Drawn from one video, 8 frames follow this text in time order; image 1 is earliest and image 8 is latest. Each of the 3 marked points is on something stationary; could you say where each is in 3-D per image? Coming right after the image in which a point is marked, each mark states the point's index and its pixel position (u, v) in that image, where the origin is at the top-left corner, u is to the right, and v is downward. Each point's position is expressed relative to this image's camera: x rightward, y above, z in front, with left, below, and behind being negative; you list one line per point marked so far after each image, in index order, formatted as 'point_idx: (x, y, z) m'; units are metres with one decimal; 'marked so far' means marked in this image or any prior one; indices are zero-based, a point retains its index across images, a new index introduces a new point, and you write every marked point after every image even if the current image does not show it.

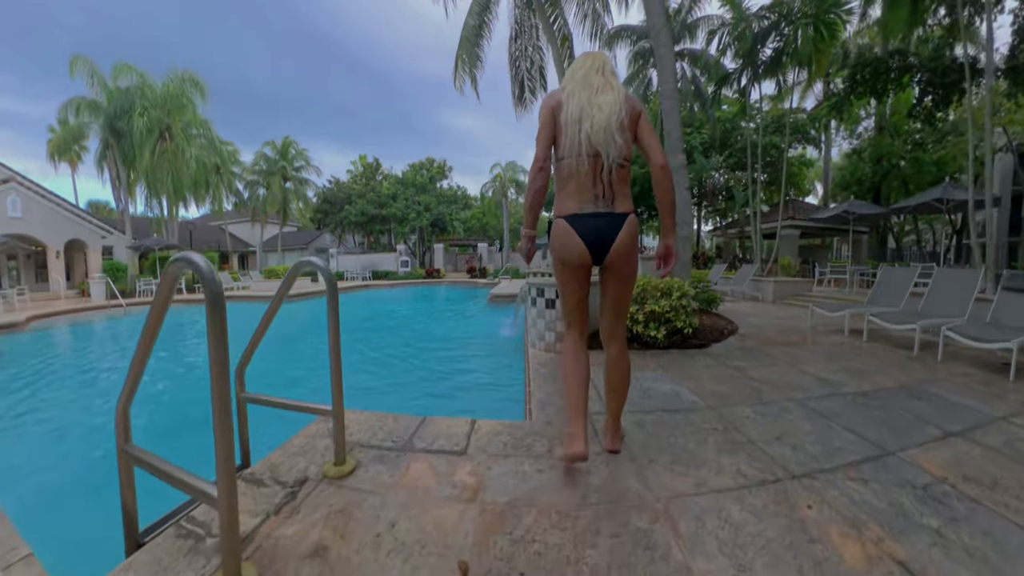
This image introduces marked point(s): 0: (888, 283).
0: (+5.5, +0.1, +5.7) m
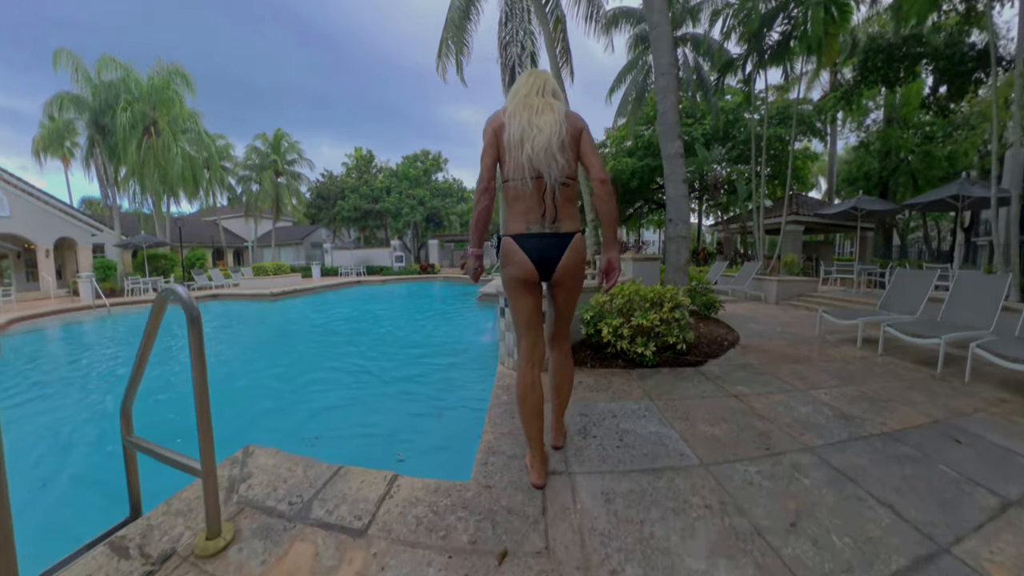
0: (+5.2, 0.0, +5.2) m
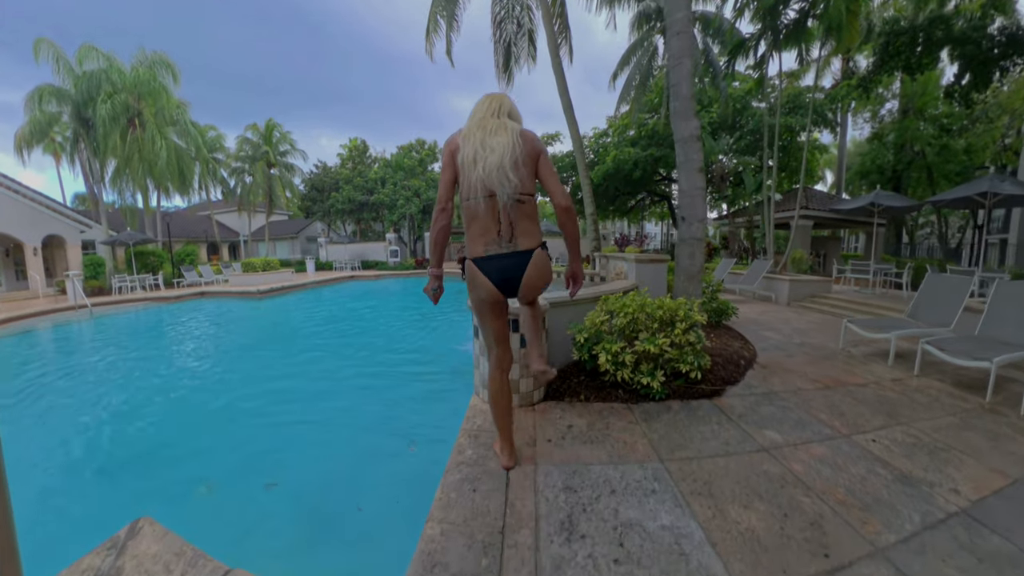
0: (+5.1, -0.1, +4.7) m
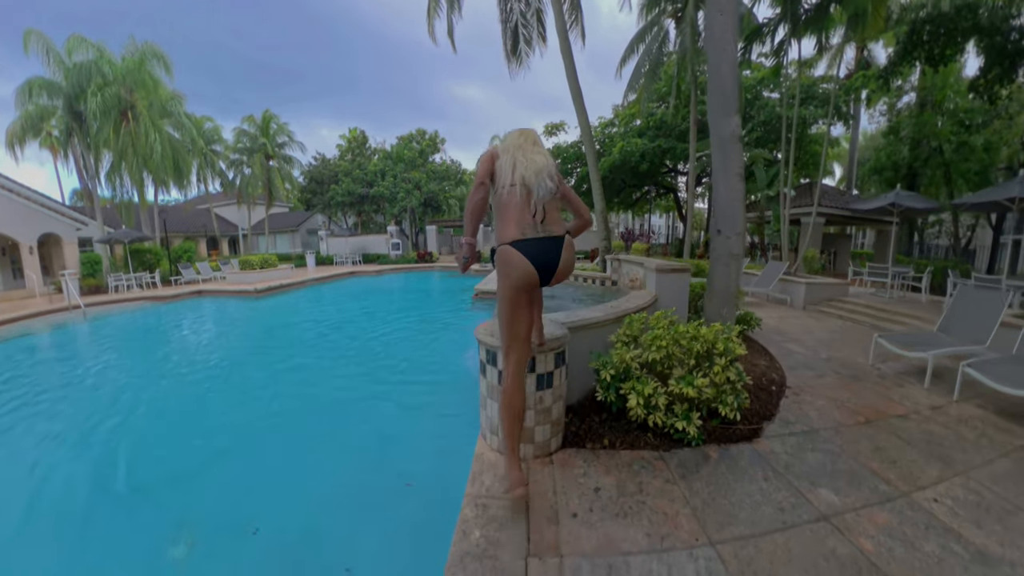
0: (+5.2, -0.2, +4.4) m
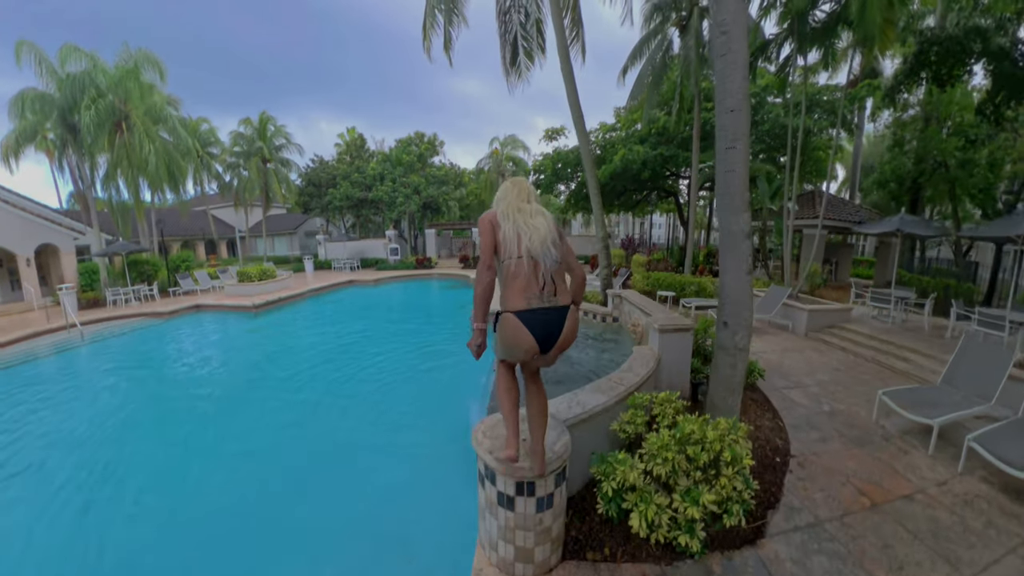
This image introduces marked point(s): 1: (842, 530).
0: (+5.2, -0.8, +4.4) m
1: (+2.2, -1.6, +2.6) m
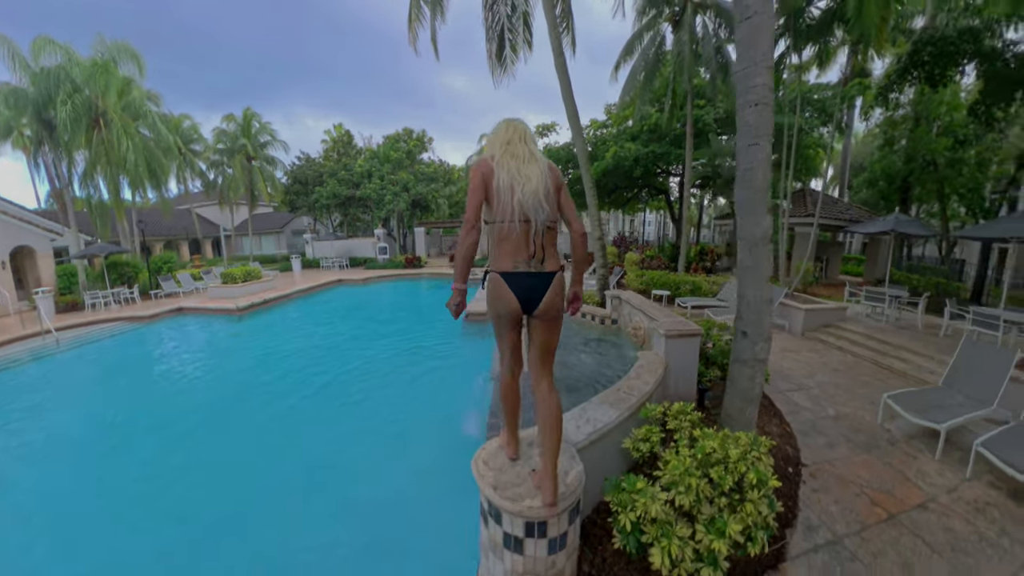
0: (+5.2, -0.8, +4.4) m
1: (+2.3, -1.7, +2.6) m
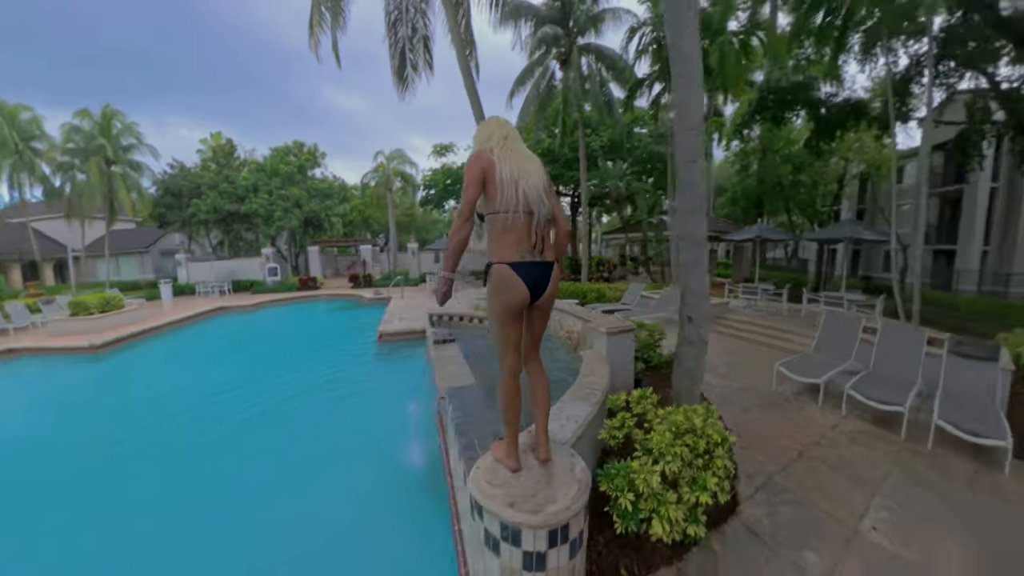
0: (+4.6, -0.7, +5.6) m
1: (+2.2, -1.5, +3.1) m
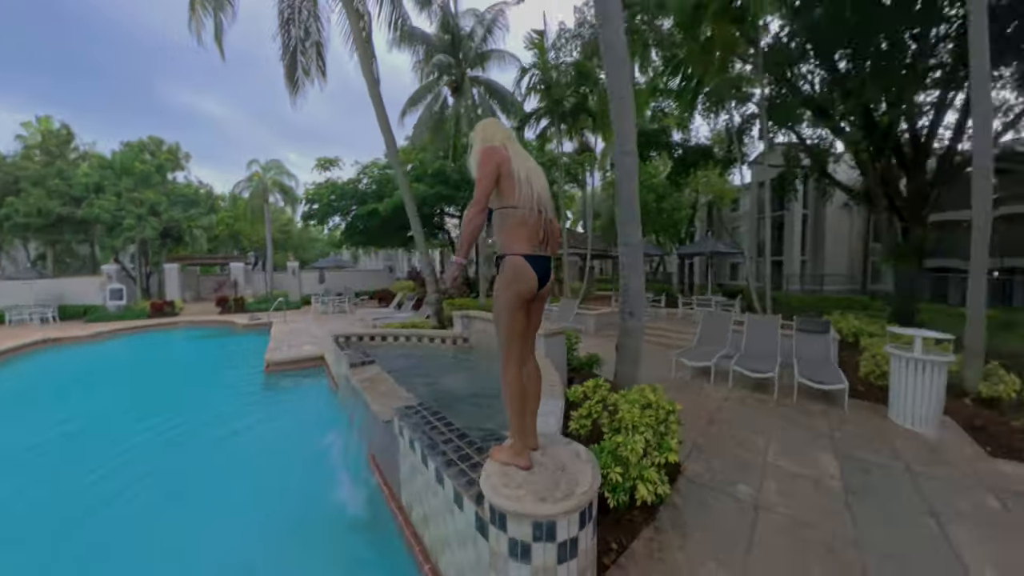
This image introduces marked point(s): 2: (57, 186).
0: (+3.5, -0.7, +6.9) m
1: (+1.9, -1.5, +3.8) m
2: (-20.5, +4.2, +17.1) m
